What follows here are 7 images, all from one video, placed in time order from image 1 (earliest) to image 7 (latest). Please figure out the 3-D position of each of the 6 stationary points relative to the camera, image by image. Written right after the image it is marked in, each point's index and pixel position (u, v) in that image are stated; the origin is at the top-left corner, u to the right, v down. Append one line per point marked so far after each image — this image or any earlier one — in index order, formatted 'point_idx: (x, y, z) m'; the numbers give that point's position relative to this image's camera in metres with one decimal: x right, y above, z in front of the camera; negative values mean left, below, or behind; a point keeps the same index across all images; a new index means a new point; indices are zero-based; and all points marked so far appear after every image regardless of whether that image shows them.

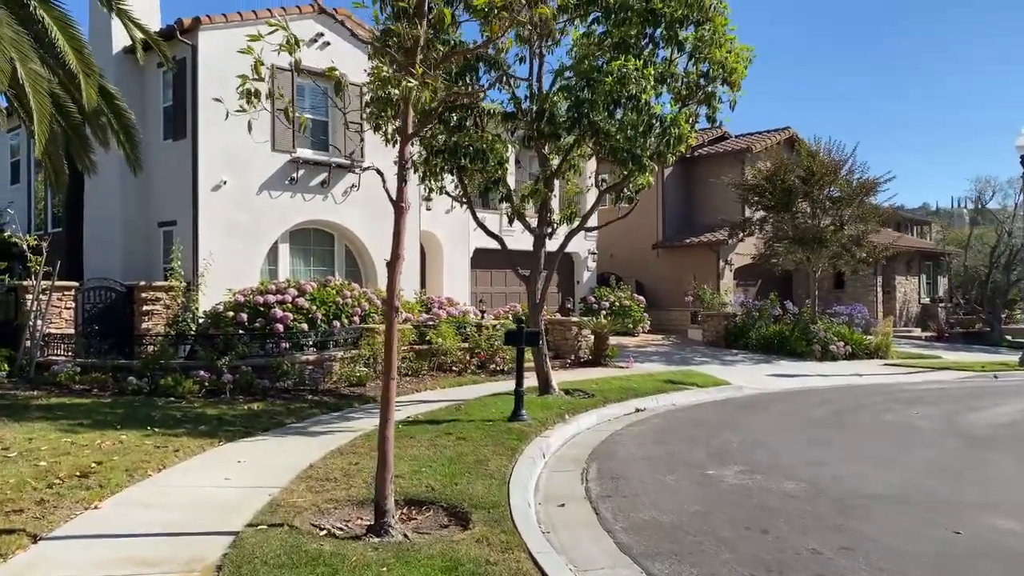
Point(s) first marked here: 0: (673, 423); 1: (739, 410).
0: (+2.2, -1.8, +11.3) m
1: (+3.4, -1.8, +12.8) m
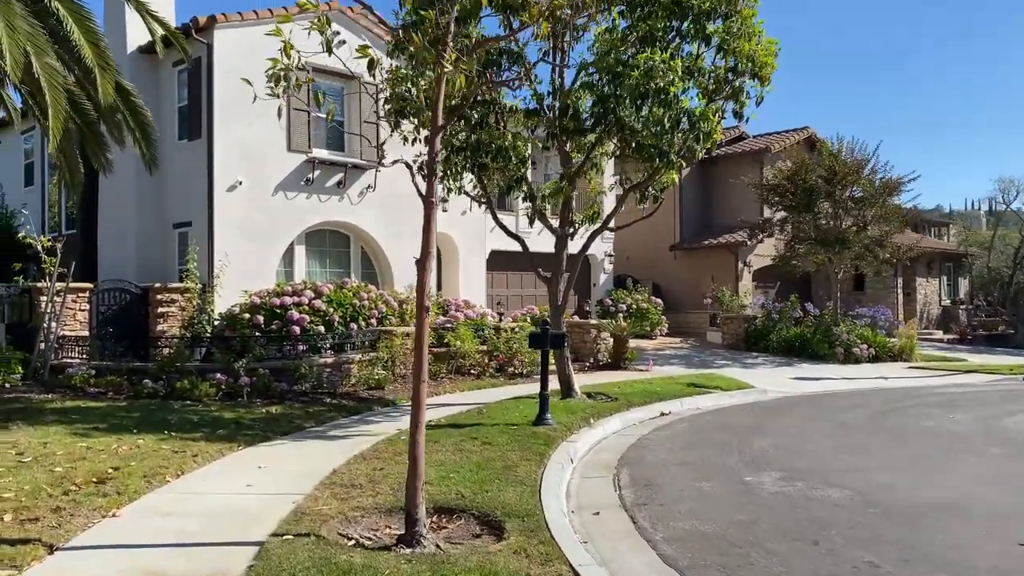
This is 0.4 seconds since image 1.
0: (+2.5, -1.8, +10.9) m
1: (+3.8, -1.9, +12.5) m
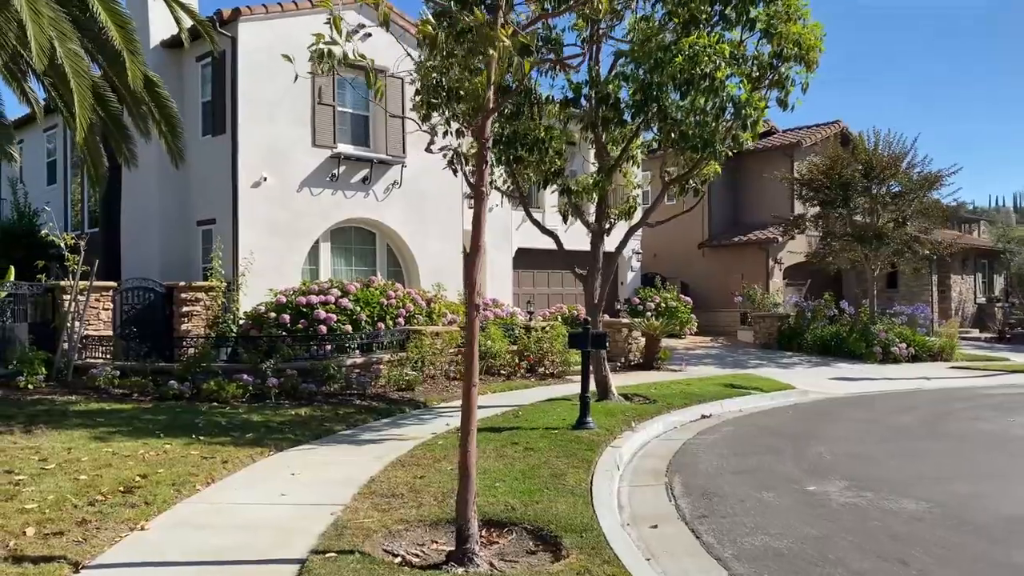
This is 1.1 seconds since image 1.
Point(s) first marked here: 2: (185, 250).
0: (+2.9, -1.8, +10.5) m
1: (+4.3, -1.8, +11.9) m
2: (-6.3, +0.7, +16.2) m
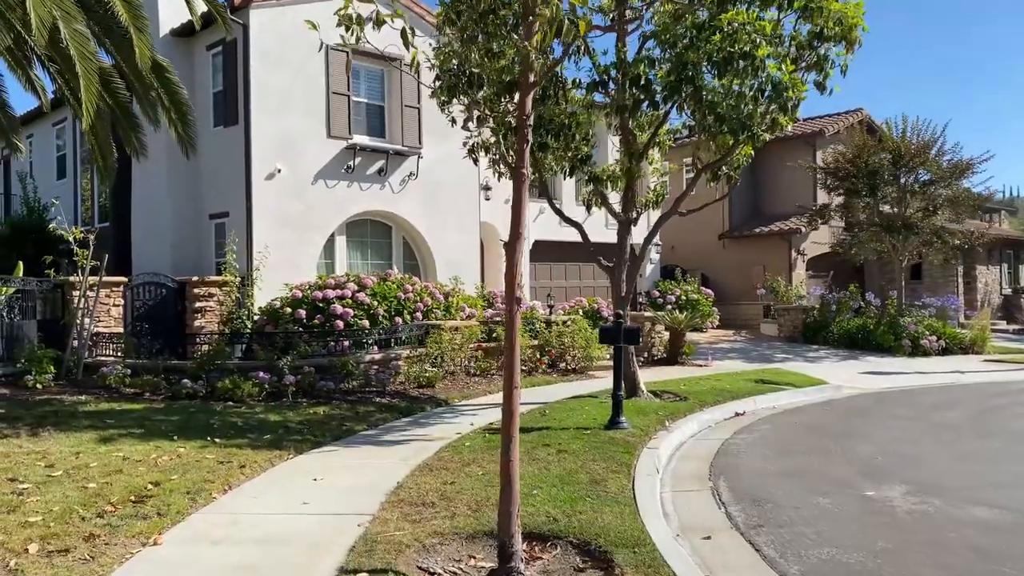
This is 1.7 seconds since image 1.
0: (+3.3, -1.7, +10.0) m
1: (+4.6, -1.7, +11.4) m
2: (-5.9, +0.8, +15.8) m
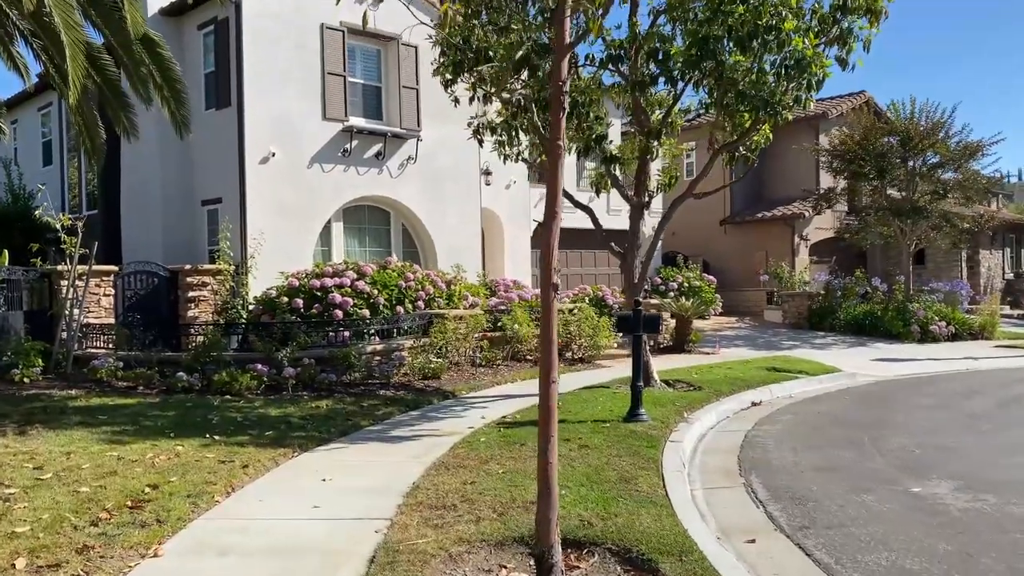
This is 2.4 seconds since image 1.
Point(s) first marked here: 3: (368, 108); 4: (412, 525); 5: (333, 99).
0: (+3.4, -1.5, +9.6) m
1: (+4.7, -1.5, +11.1) m
2: (-5.8, +1.0, +15.2) m
3: (-2.7, +3.4, +15.8) m
4: (-0.6, -1.4, +5.1) m
5: (-3.2, +3.3, +15.0) m
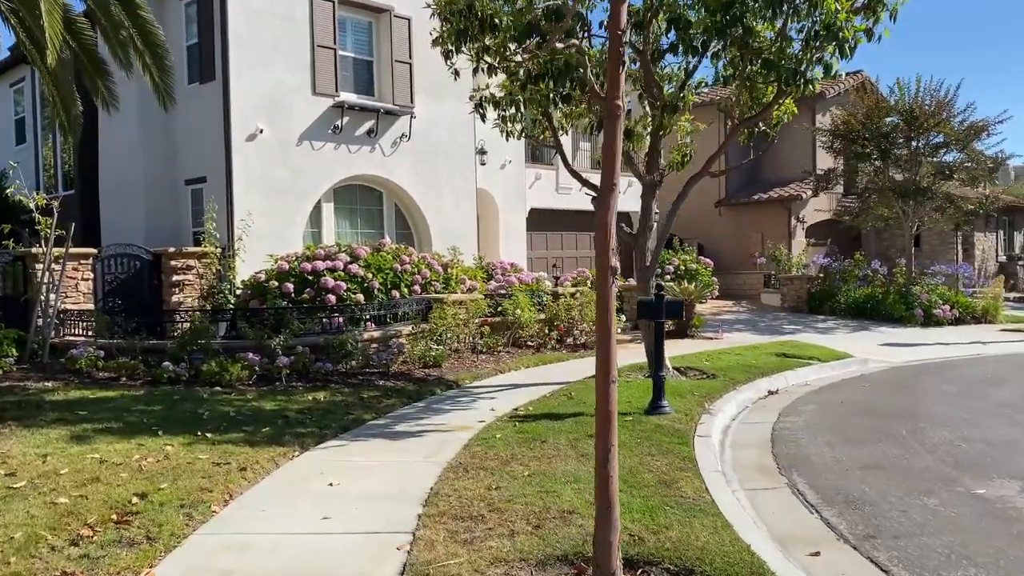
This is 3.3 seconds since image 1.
0: (+3.5, -1.3, +9.1) m
1: (+4.8, -1.3, +10.6) m
2: (-5.8, +1.3, +14.5) m
3: (-2.7, +3.7, +15.1) m
4: (-0.4, -1.4, +4.5) m
5: (-3.2, +3.6, +14.2) m
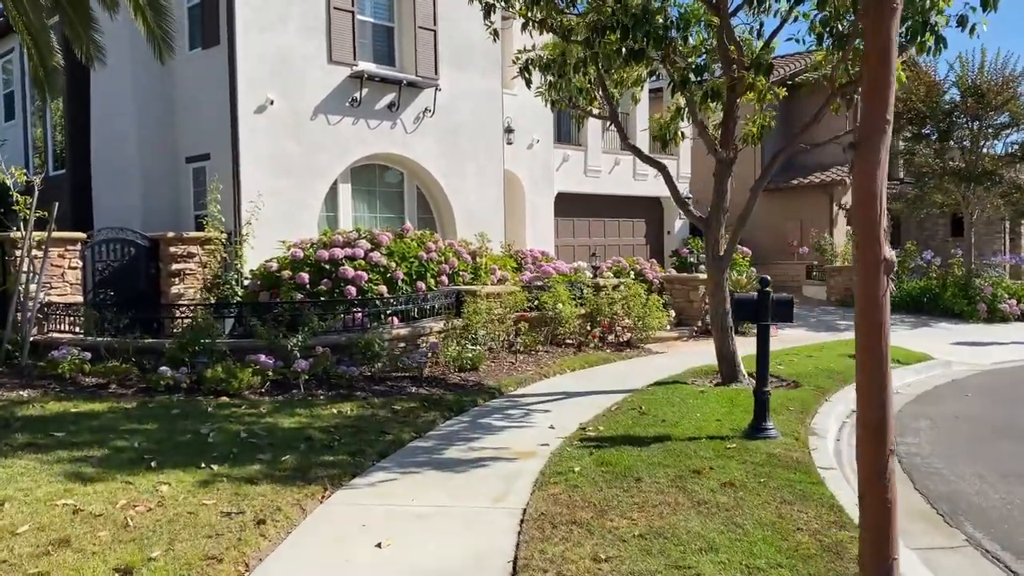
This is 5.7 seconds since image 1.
0: (+4.1, -1.3, +7.6) m
1: (+5.4, -1.2, +9.1) m
2: (-5.2, +1.5, +13.0) m
3: (-2.1, +3.8, +13.6) m
4: (+0.1, -1.4, +3.1) m
5: (-2.6, +3.8, +12.7) m
